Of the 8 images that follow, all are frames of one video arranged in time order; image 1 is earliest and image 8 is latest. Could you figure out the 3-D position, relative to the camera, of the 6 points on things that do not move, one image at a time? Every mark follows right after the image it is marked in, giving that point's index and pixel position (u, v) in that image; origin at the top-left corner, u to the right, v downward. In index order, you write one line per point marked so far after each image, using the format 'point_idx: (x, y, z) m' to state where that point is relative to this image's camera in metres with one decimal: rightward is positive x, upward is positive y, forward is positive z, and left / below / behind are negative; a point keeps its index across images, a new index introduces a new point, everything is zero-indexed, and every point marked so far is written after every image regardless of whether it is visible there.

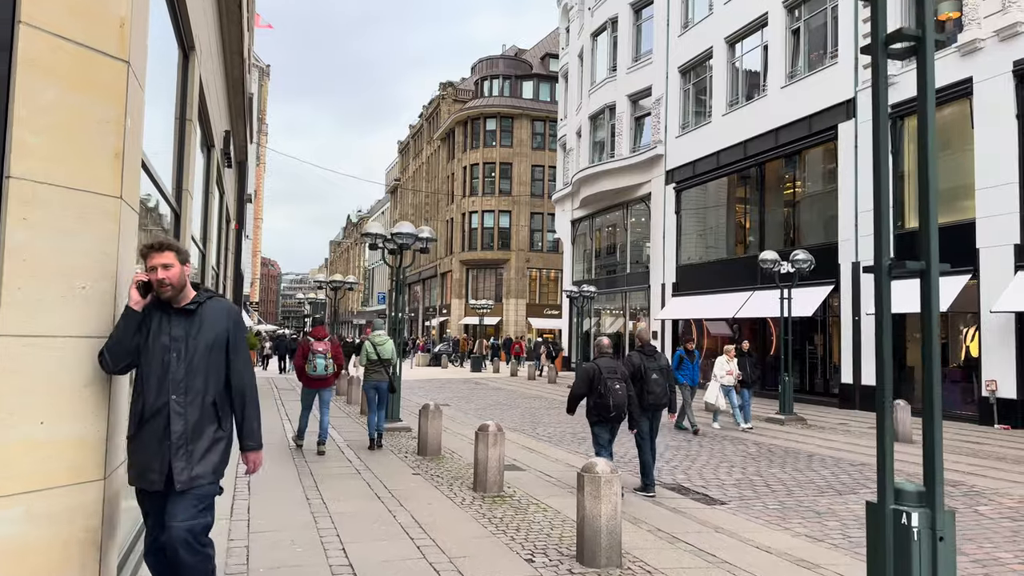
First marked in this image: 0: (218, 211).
0: (-5.1, +1.3, +12.5) m
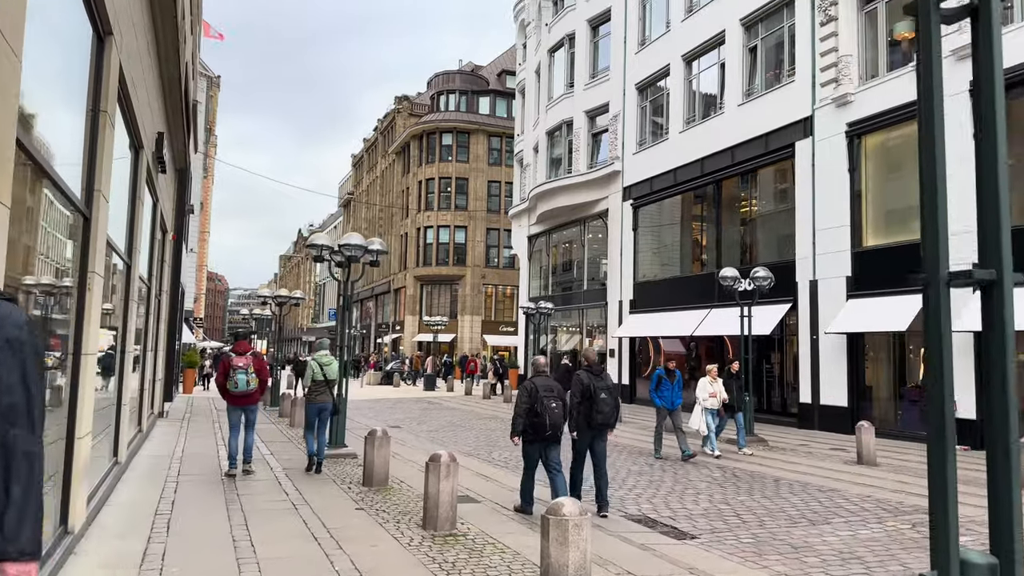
0: (-5.8, +1.1, +11.6) m
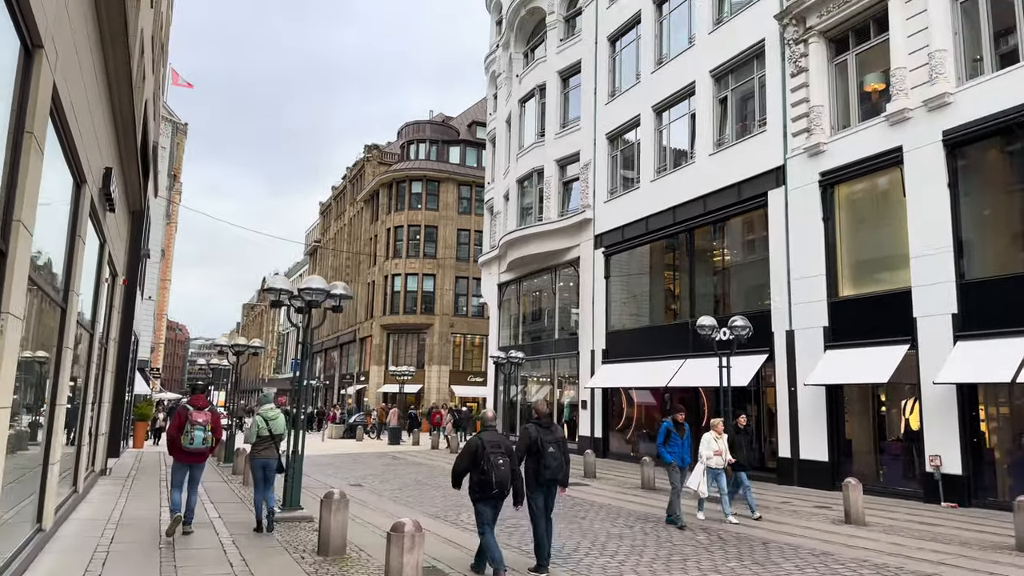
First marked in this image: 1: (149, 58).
0: (-6.2, +0.4, +10.8) m
1: (-8.0, +5.1, +16.1) m
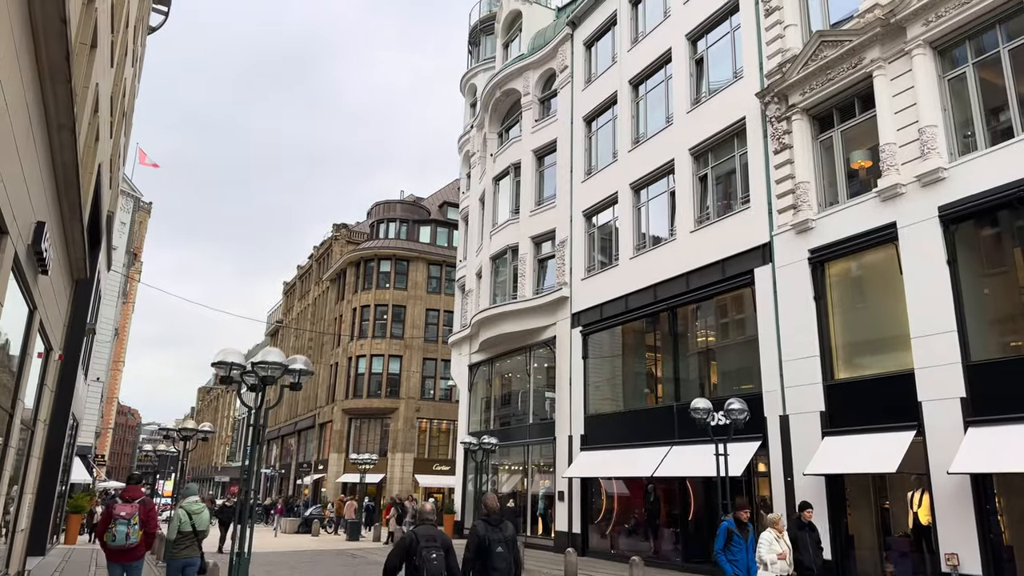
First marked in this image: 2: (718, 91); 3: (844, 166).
0: (-6.4, -0.5, +9.5) m
1: (-8.5, +3.5, +15.2) m
2: (+5.2, +5.0, +18.7) m
3: (+6.9, +2.5, +15.2) m
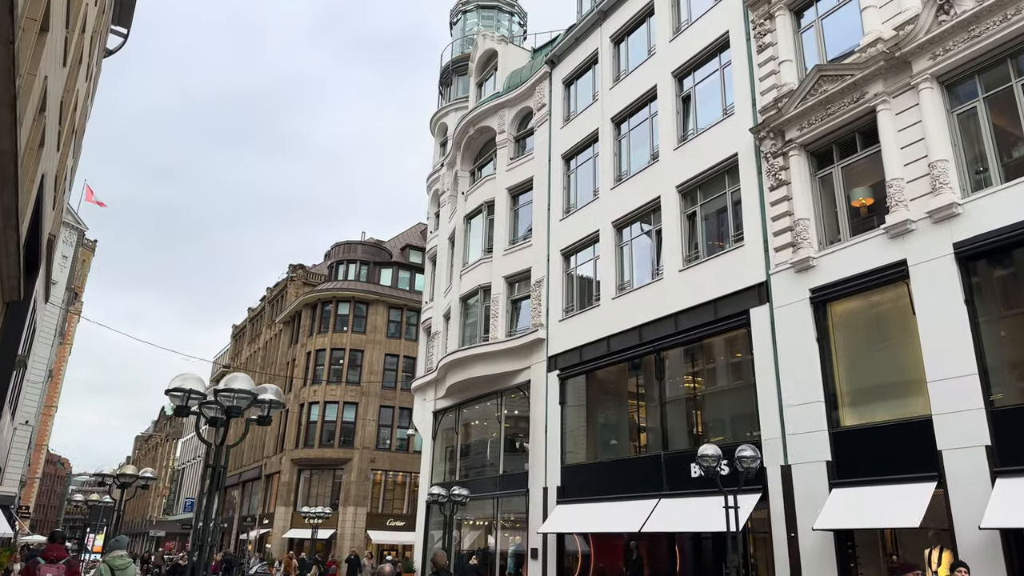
0: (-6.3, -0.6, +7.9) m
1: (-8.6, +3.1, +13.8) m
2: (+4.8, +4.0, +18.2) m
3: (+6.7, +1.7, +14.6) m
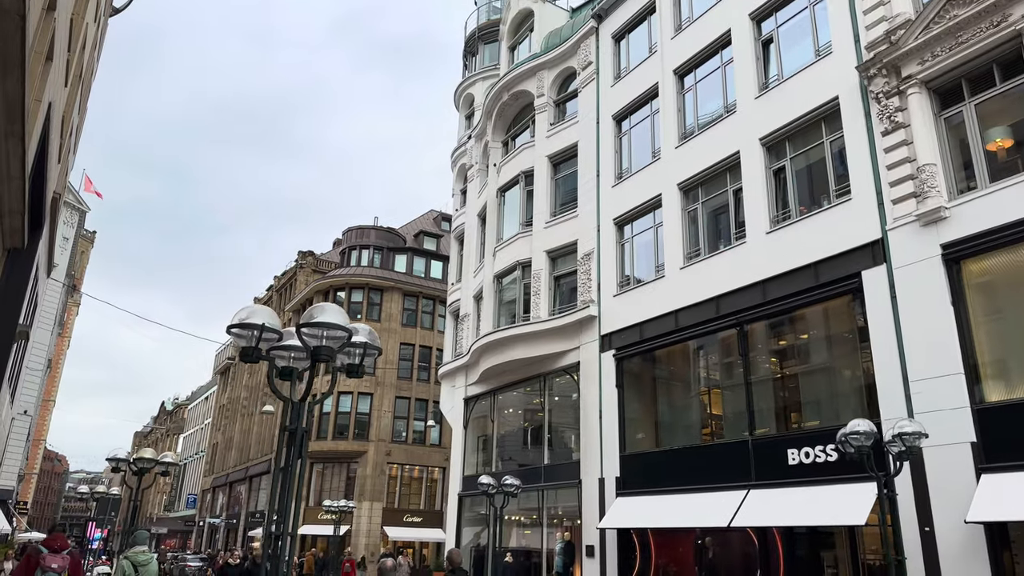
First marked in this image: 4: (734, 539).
0: (-4.9, +0.2, +5.9) m
1: (-7.2, +3.9, +11.7) m
2: (+6.3, +4.8, +16.2) m
3: (+8.1, +2.5, +12.6) m
4: (+4.9, -5.5, +16.1) m
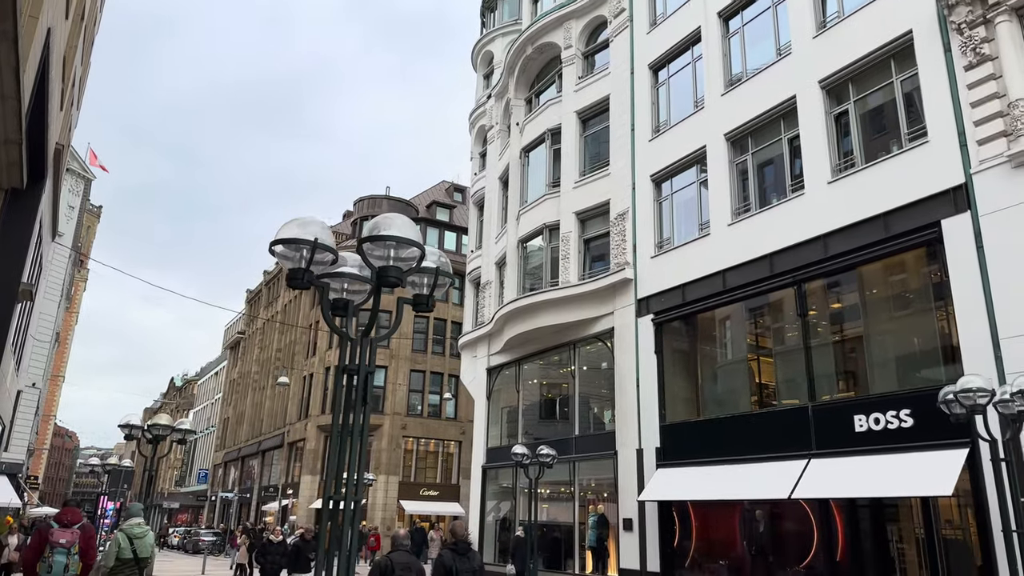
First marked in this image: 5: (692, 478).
0: (-4.2, +0.7, +4.7) m
1: (-6.5, +4.6, +10.5) m
2: (+7.0, +5.7, +14.8) m
3: (+8.8, +3.3, +11.3) m
4: (+5.7, -4.6, +15.1) m
5: (+4.0, -4.2, +16.1) m
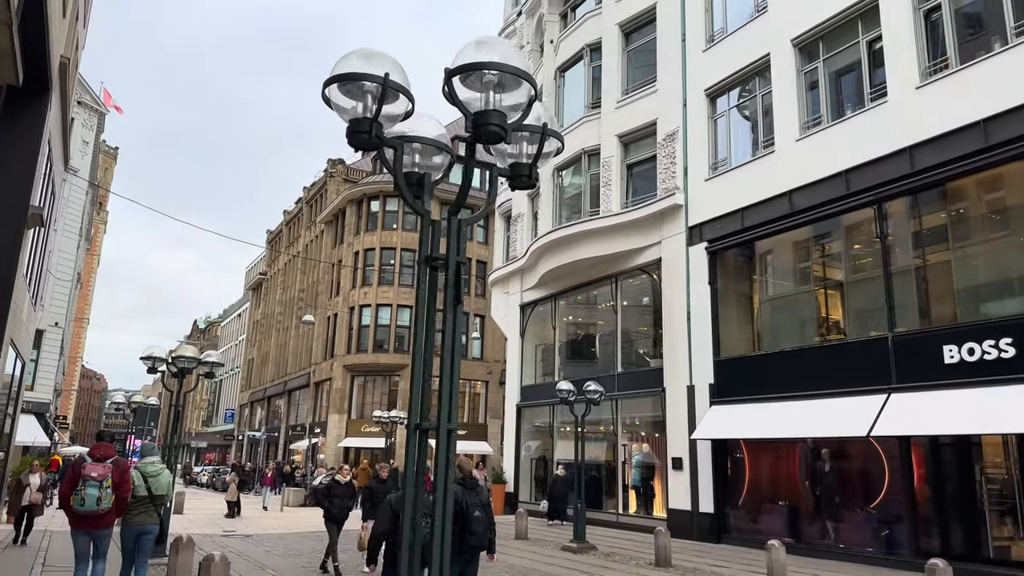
0: (-3.5, +1.4, +3.5) m
1: (-5.7, +5.7, +9.0) m
2: (+7.9, +7.1, +12.9) m
3: (+9.6, +4.5, +9.6) m
4: (+6.6, -3.1, +14.0) m
5: (+5.0, -2.6, +15.1) m
